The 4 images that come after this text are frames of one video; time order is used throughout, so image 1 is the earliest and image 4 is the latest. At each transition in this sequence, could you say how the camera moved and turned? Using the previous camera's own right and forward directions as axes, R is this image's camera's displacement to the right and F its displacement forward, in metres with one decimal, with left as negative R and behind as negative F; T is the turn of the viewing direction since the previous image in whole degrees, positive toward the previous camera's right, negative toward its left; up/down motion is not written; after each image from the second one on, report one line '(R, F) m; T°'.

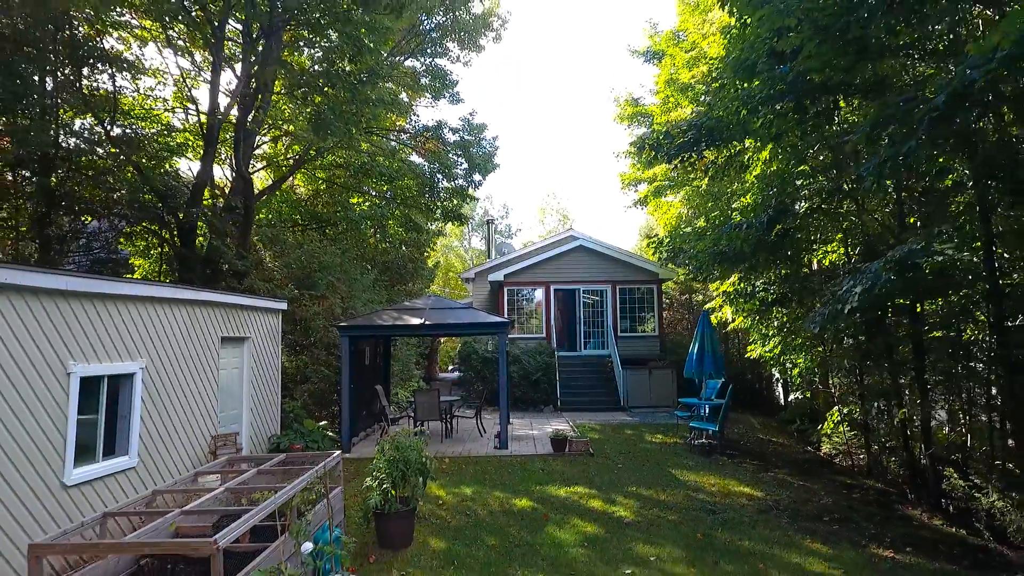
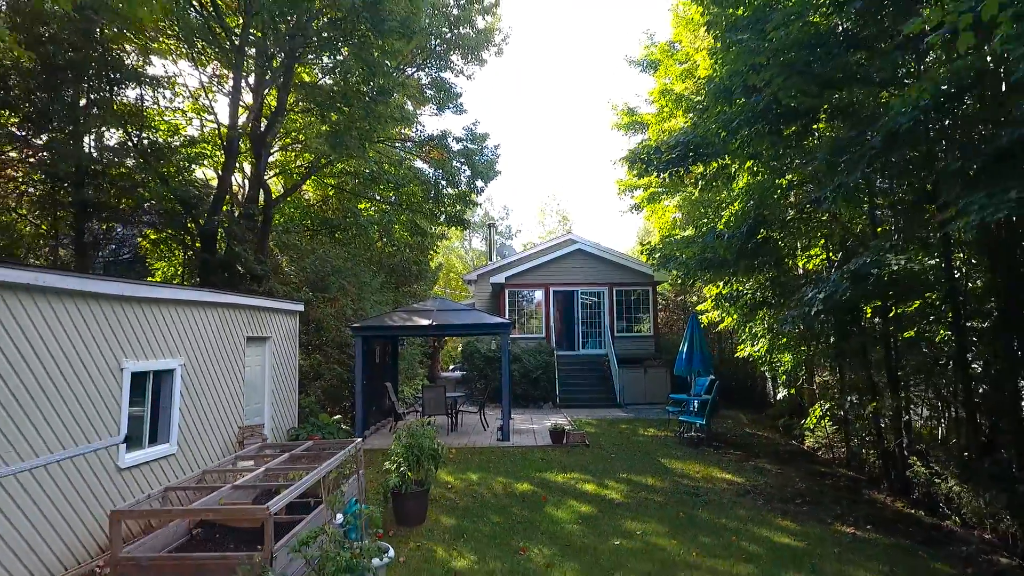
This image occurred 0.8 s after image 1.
(0.0, -0.6) m; 0°
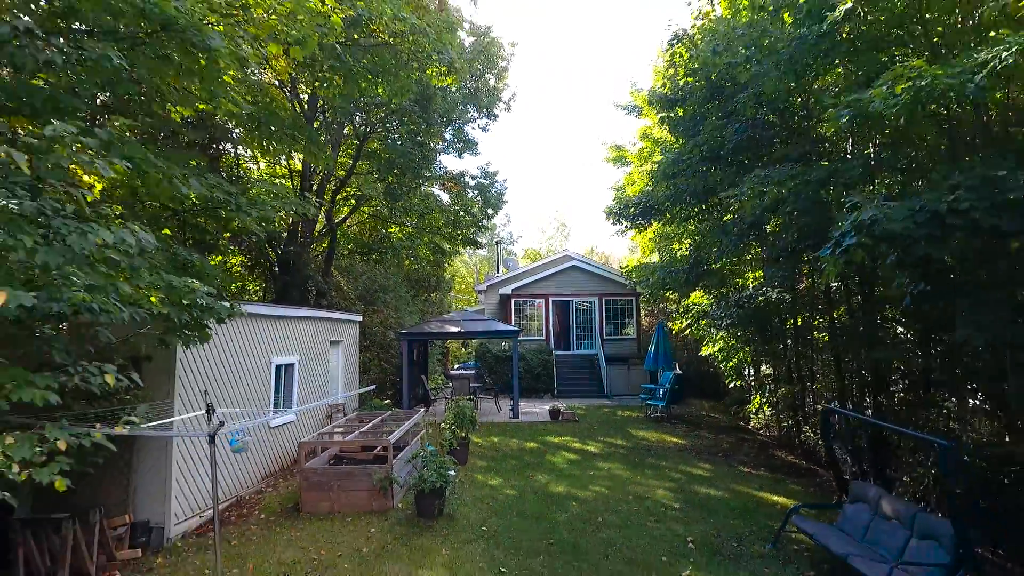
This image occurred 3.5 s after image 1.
(-0.1, -2.6) m; 0°
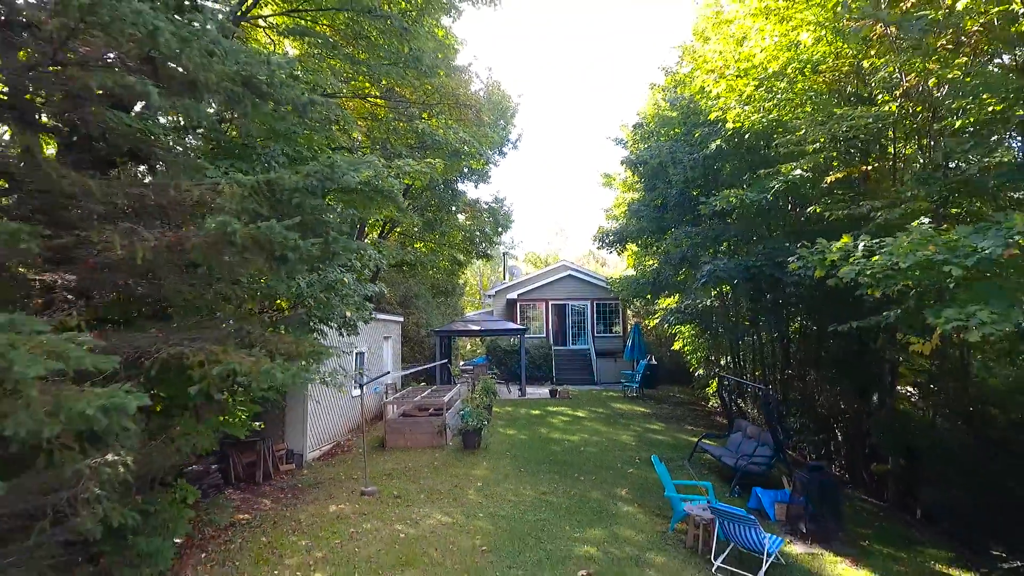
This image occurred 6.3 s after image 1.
(-0.1, -3.1) m; 0°
